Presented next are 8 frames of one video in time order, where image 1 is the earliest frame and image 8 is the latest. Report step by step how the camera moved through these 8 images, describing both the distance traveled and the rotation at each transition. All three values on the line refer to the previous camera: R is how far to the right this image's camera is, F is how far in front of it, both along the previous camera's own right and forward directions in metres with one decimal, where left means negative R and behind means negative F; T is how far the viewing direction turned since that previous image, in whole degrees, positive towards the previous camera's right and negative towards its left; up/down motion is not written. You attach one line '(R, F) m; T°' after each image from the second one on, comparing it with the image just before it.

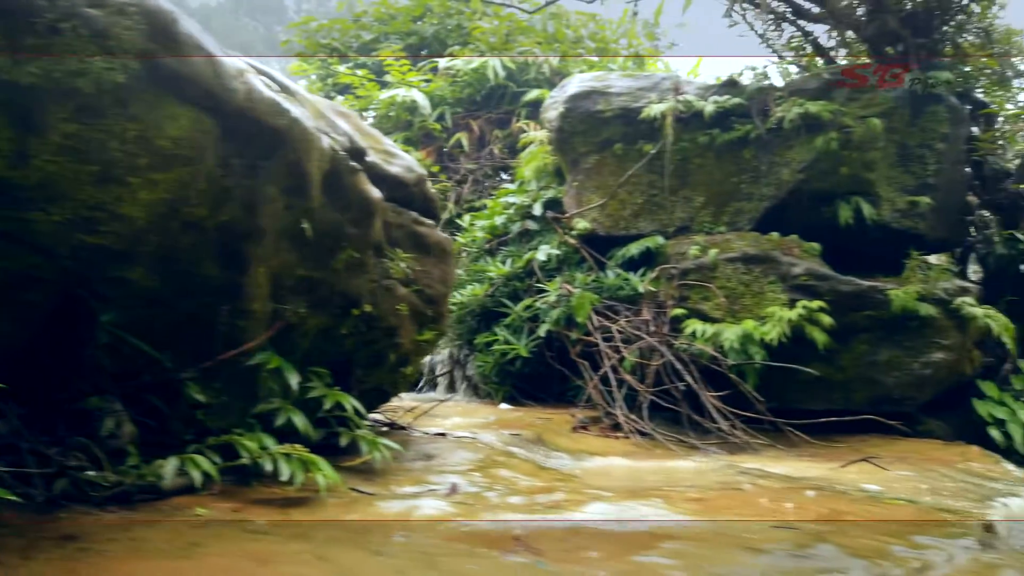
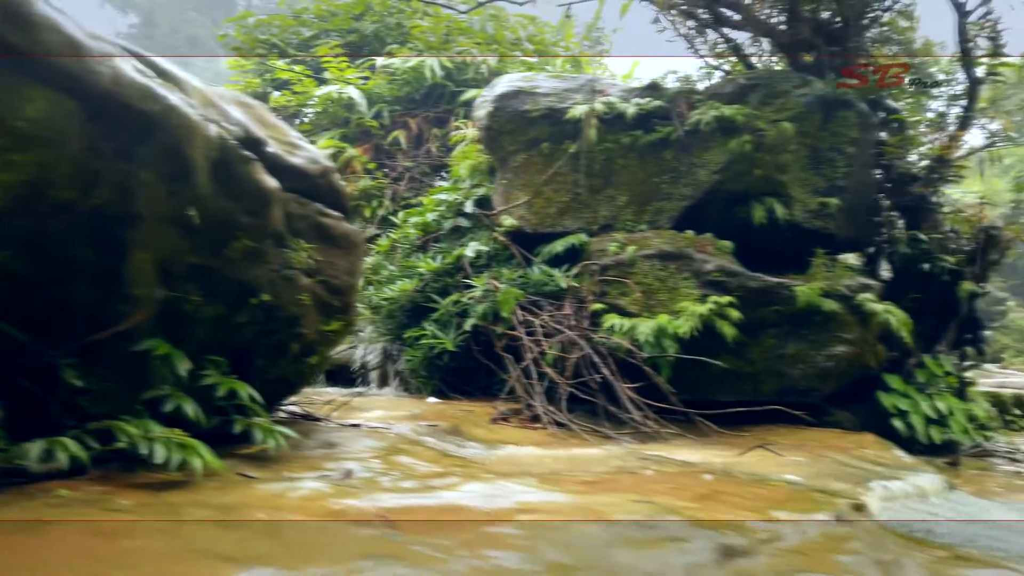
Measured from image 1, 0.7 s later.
(+0.2, -0.1) m; +3°
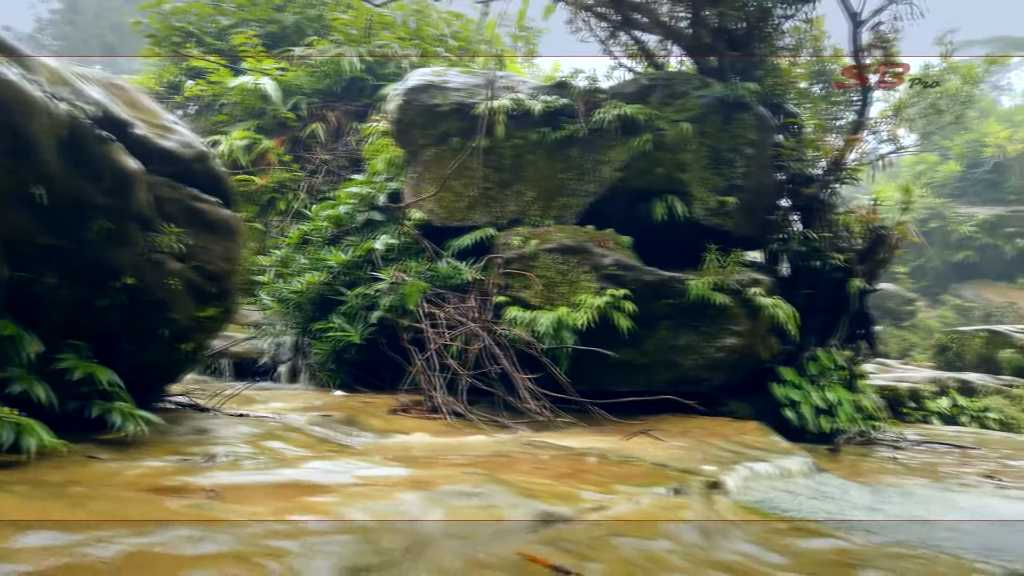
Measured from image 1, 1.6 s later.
(+0.3, -0.1) m; +4°
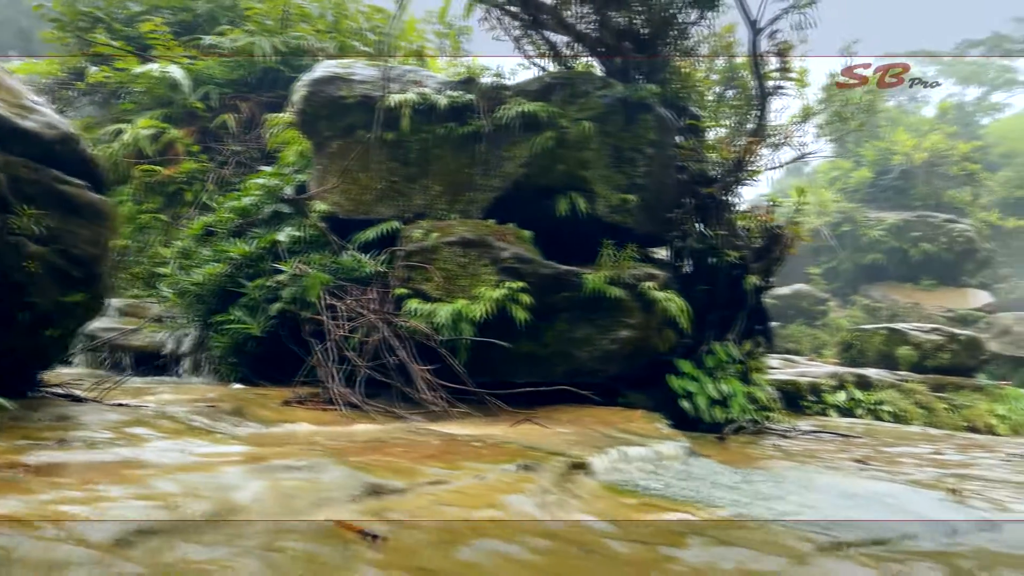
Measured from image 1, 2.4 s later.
(+0.3, -0.1) m; +5°
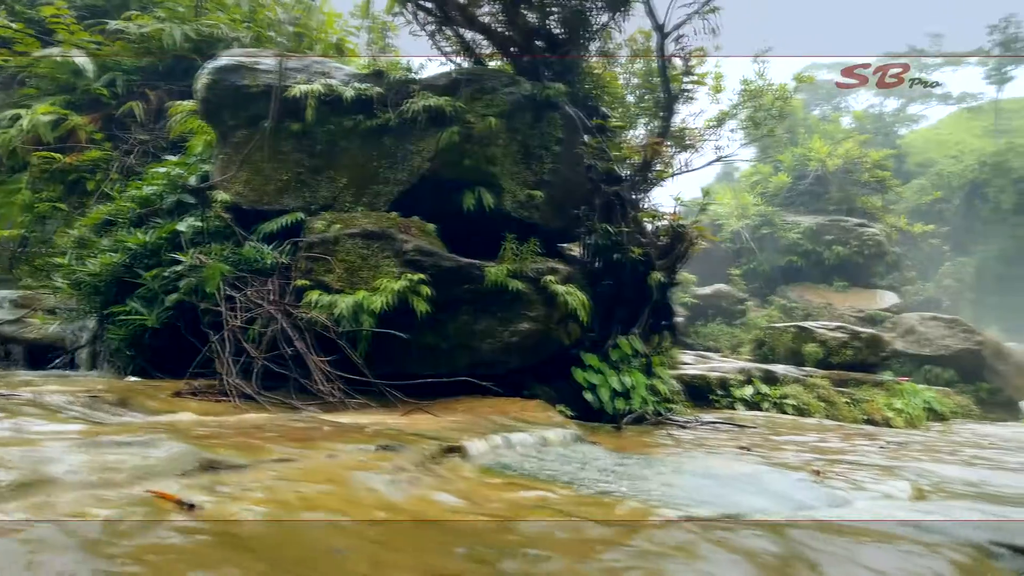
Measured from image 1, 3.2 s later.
(+0.3, -0.1) m; +5°
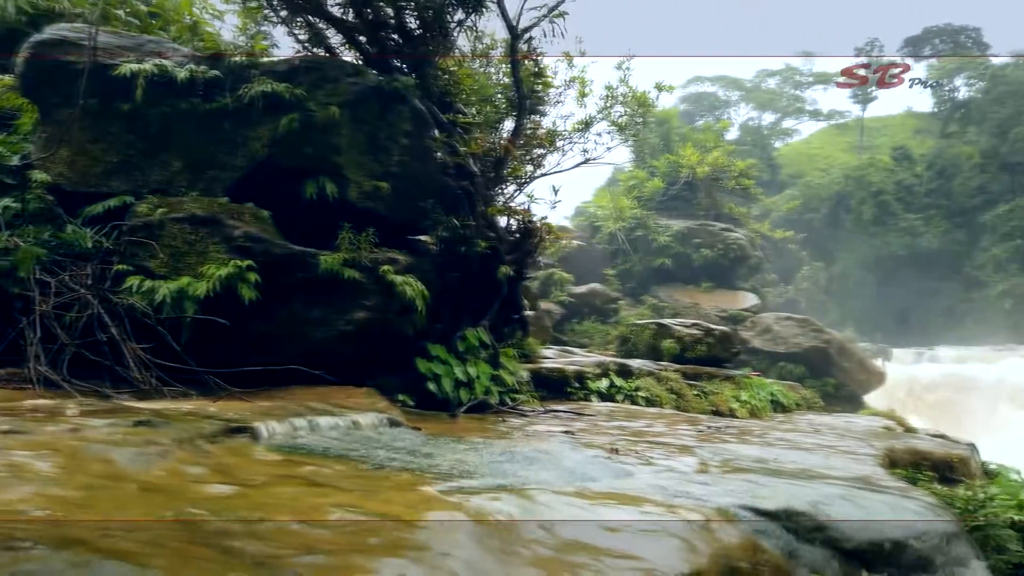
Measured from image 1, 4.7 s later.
(+0.5, -0.2) m; +8°
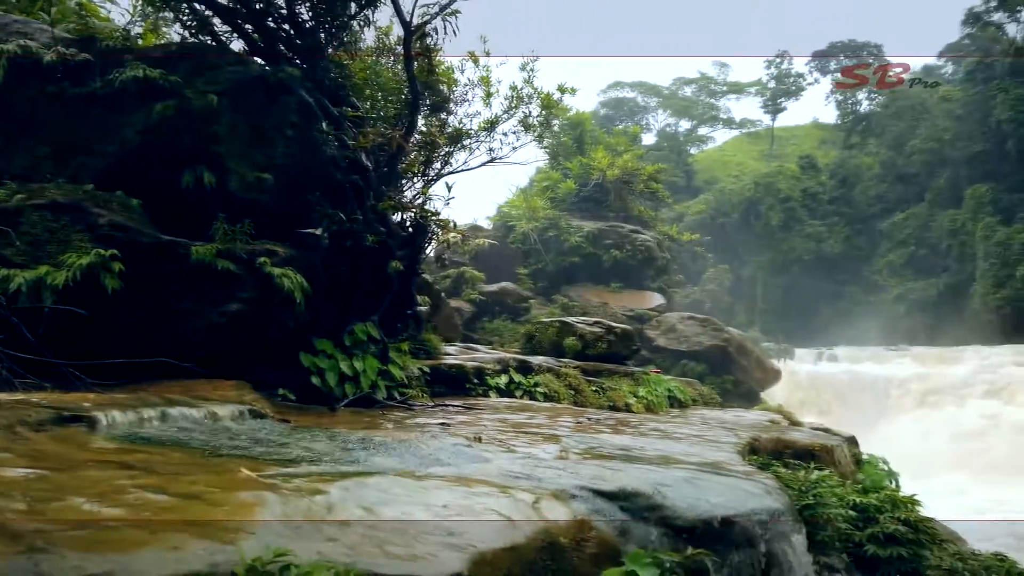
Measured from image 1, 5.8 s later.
(+0.4, -0.1) m; +6°
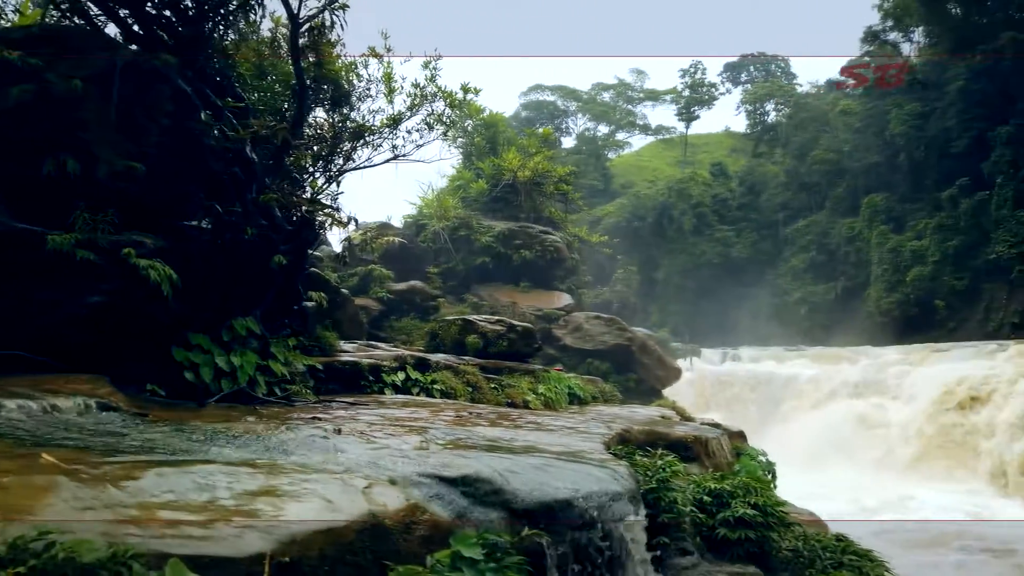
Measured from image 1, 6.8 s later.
(+0.4, -0.1) m; +6°
